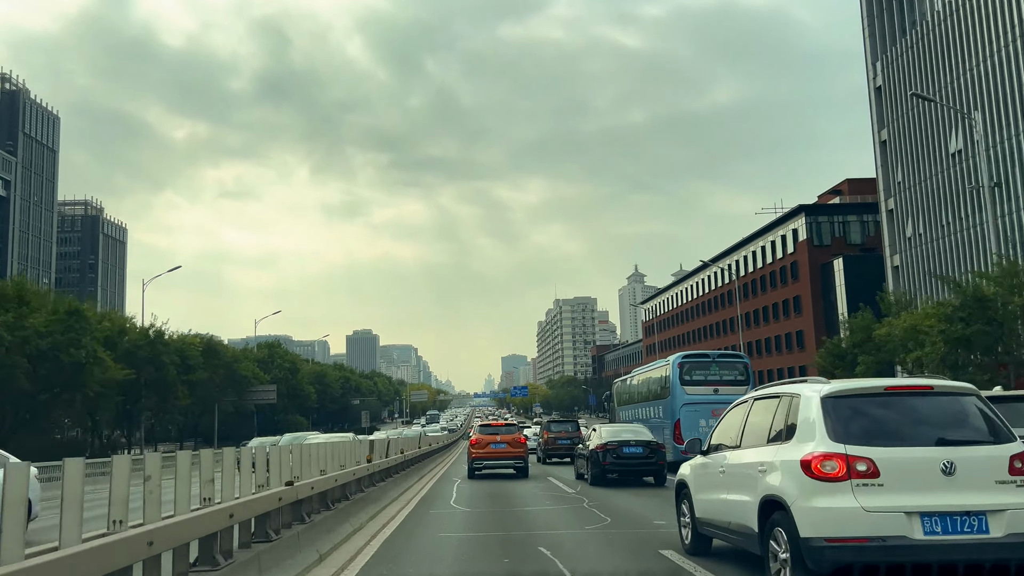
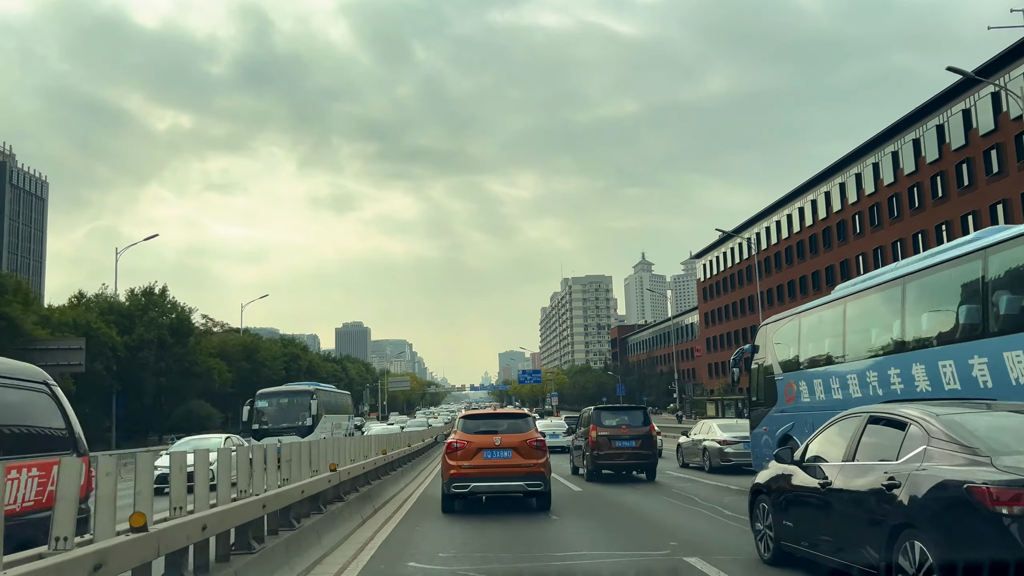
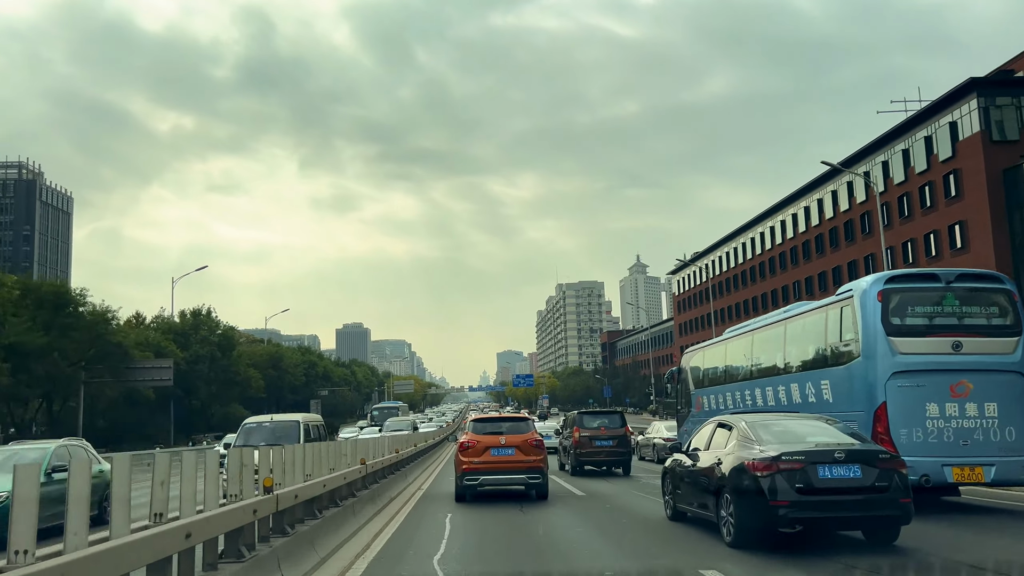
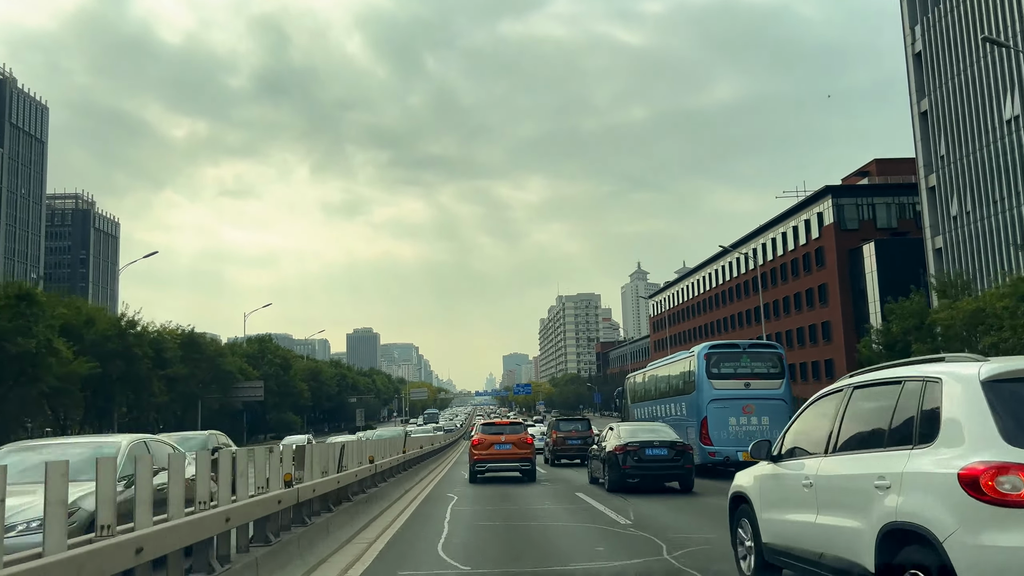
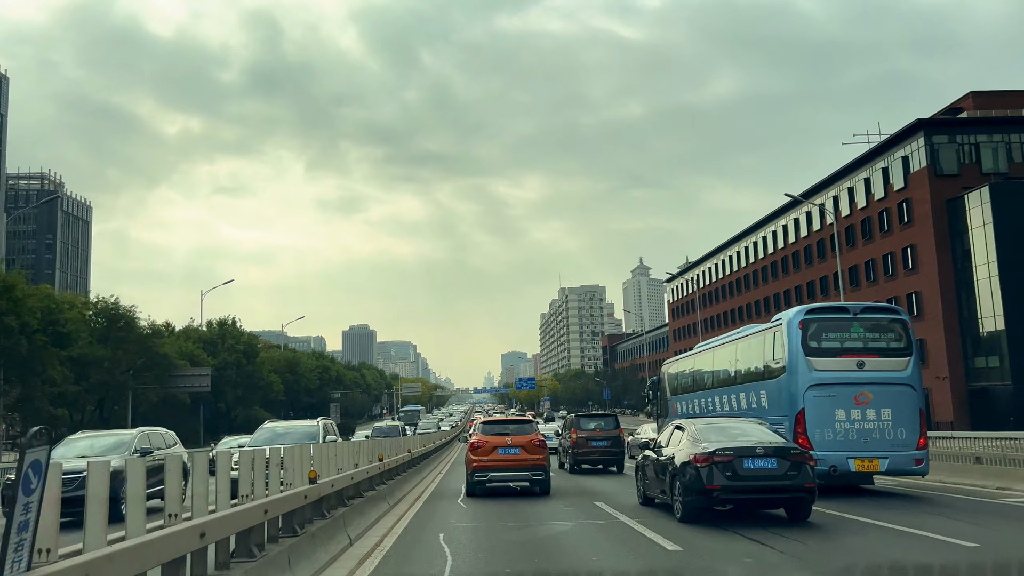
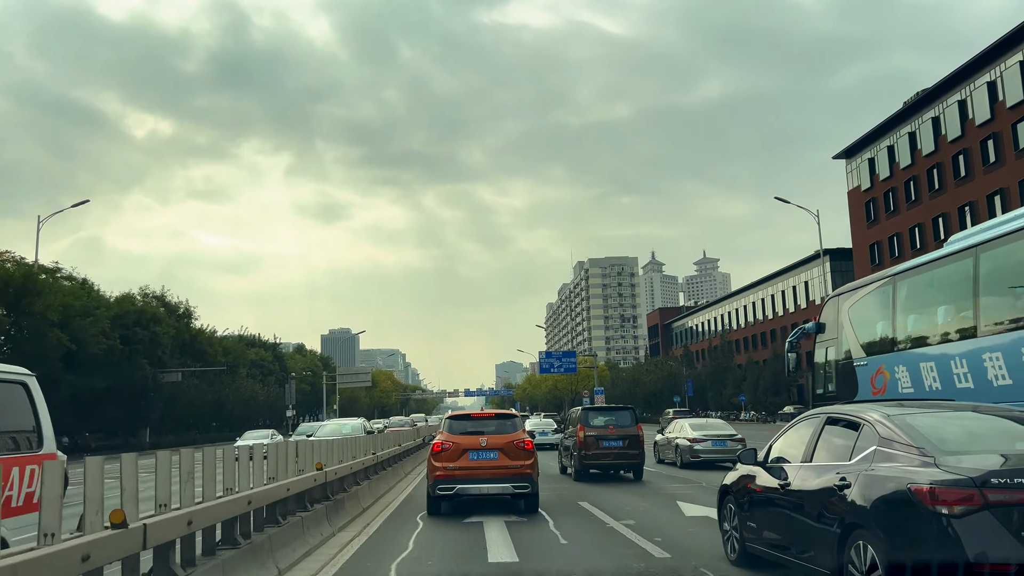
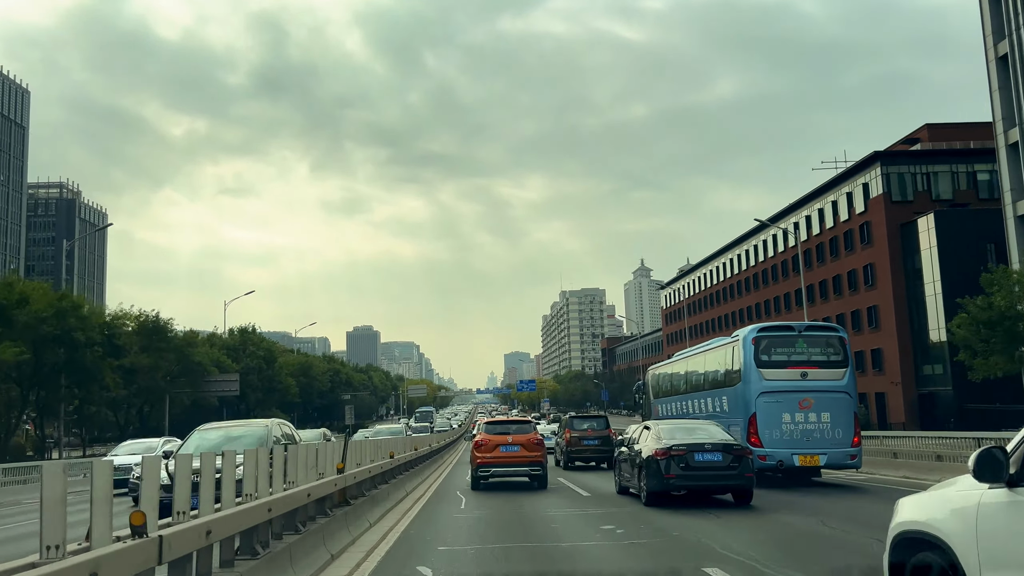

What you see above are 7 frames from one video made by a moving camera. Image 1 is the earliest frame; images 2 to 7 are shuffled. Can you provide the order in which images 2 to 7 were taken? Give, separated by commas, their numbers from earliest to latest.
4, 7, 5, 3, 2, 6
